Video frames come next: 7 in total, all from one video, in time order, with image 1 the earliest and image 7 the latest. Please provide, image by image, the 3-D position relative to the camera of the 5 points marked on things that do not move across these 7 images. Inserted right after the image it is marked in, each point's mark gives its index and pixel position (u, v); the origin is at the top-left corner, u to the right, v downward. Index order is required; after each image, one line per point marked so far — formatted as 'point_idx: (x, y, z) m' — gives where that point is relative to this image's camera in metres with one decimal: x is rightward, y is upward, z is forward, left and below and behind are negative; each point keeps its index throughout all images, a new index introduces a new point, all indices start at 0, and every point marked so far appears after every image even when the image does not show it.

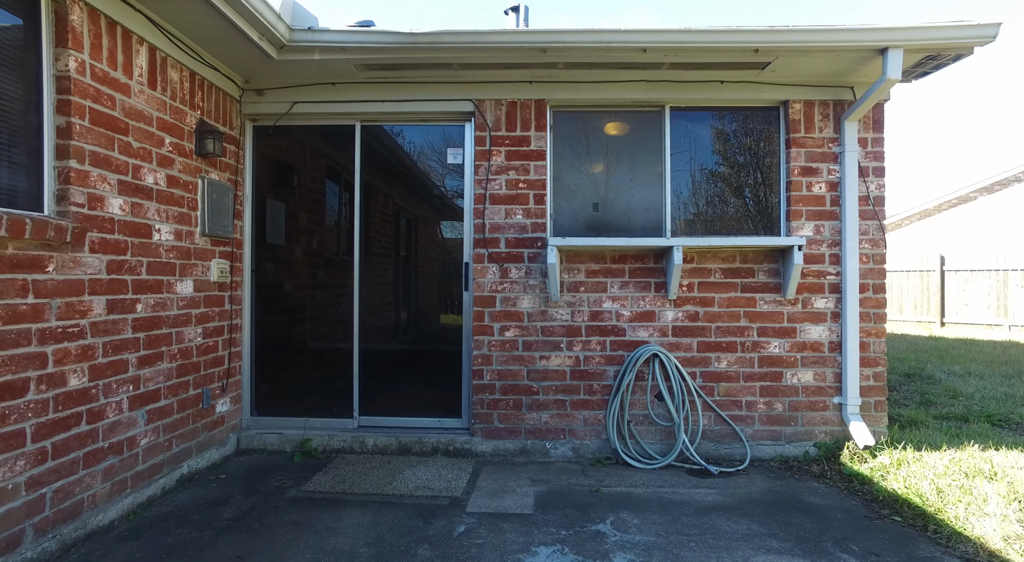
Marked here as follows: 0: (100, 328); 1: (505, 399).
0: (-1.8, -0.2, +2.7) m
1: (0.0, -0.7, +4.0) m
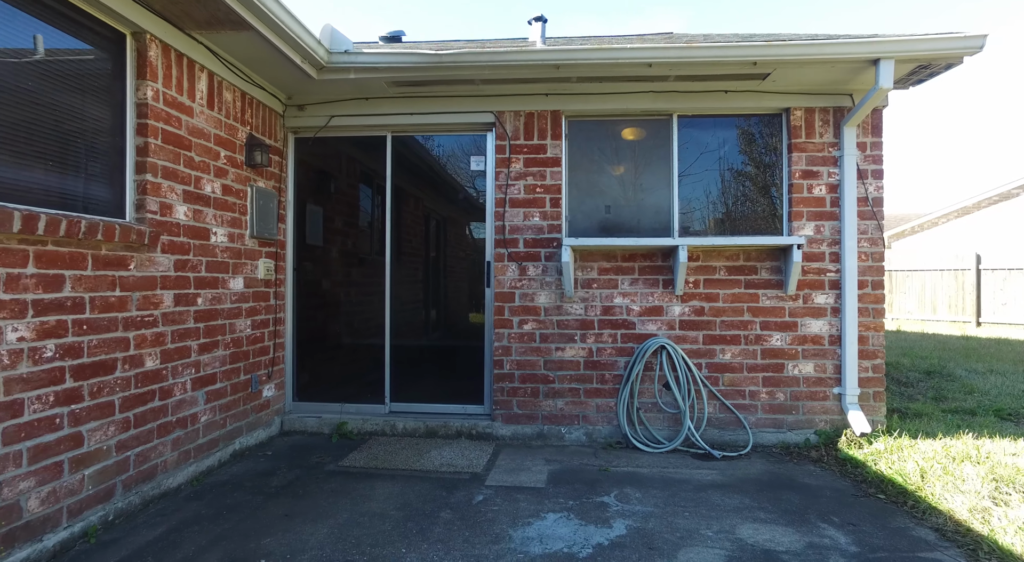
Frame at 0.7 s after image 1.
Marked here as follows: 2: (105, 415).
0: (-1.7, -0.2, +3.1) m
1: (+0.1, -0.7, +4.3) m
2: (-1.8, -0.6, +2.7) m
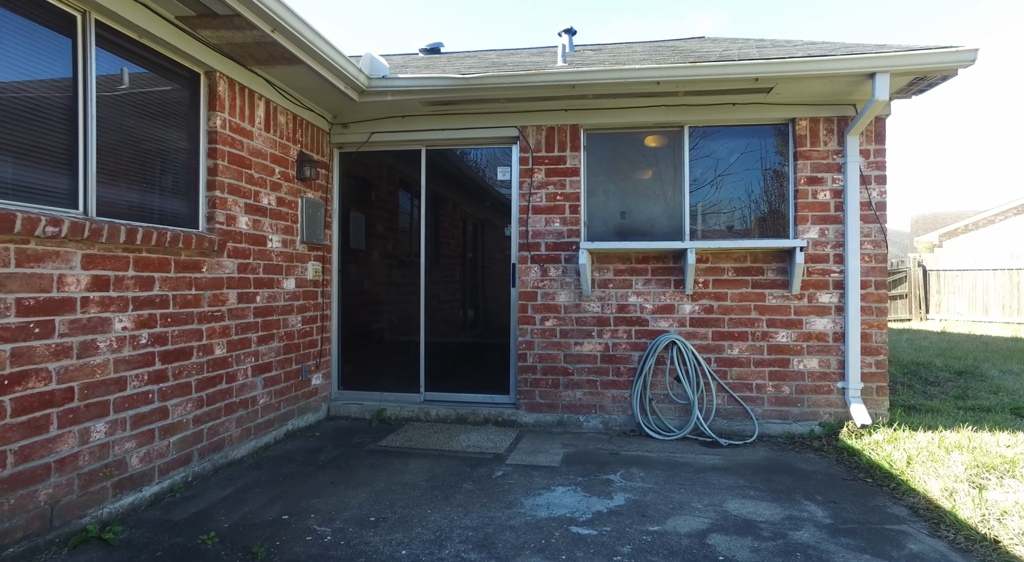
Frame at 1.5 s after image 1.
0: (-1.6, -0.2, +3.6) m
1: (+0.3, -0.7, +4.7) m
2: (-1.7, -0.6, +3.2) m
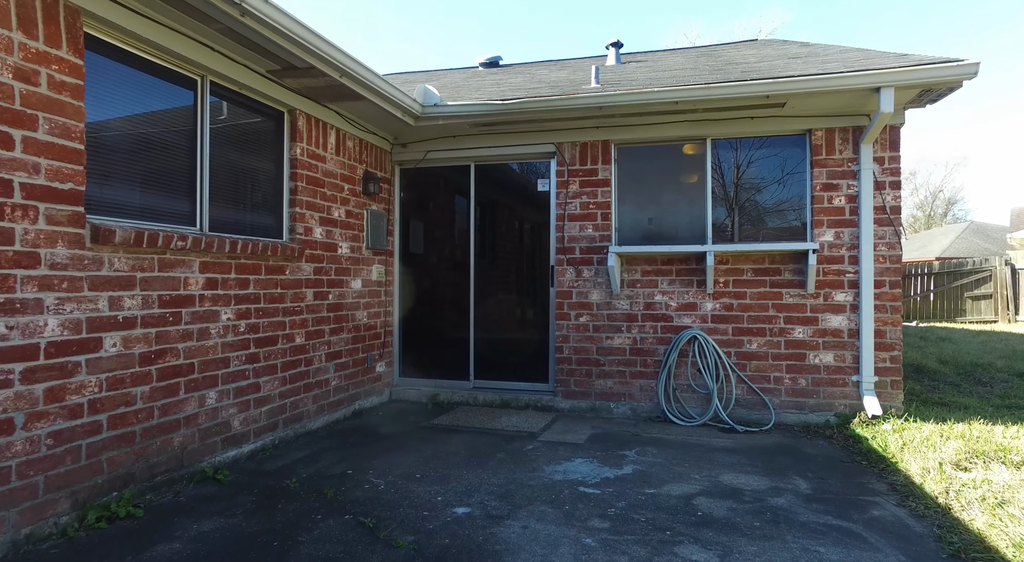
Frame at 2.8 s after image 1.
0: (-1.4, -0.2, +4.4) m
1: (+0.6, -0.7, +5.3) m
2: (-1.5, -0.6, +4.0) m
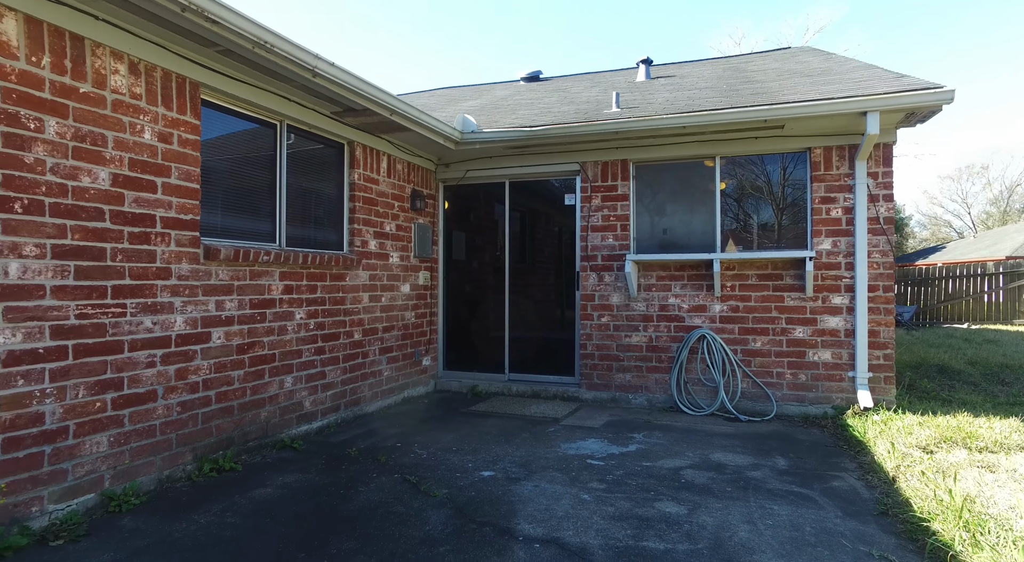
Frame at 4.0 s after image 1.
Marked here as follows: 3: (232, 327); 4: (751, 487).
0: (-1.2, -0.2, +5.2) m
1: (+0.8, -0.8, +5.9) m
2: (-1.4, -0.6, +4.8) m
3: (-1.7, -0.3, +3.8) m
4: (+1.3, -1.2, +3.5) m
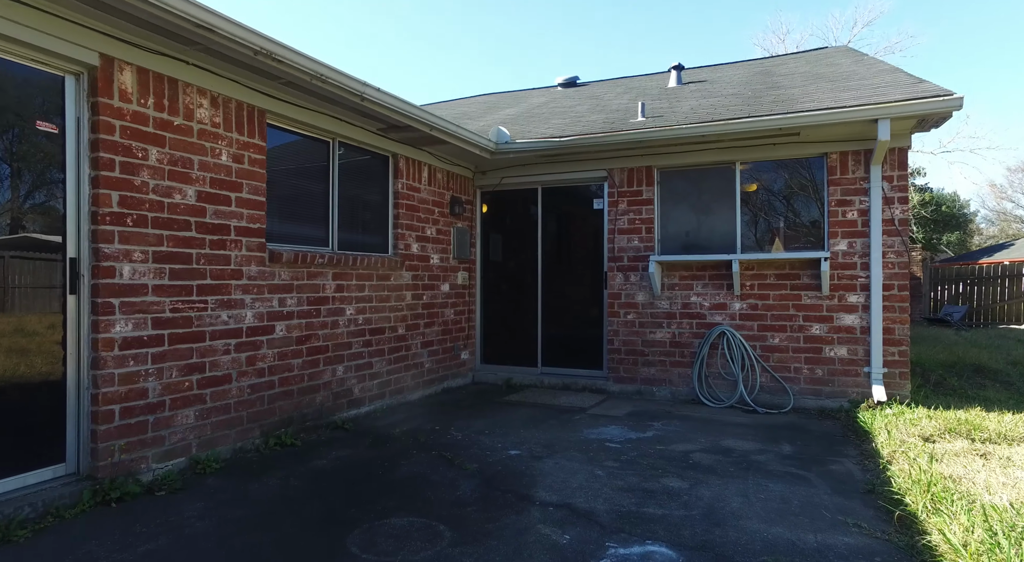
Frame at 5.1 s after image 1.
0: (-0.9, -0.2, +5.7) m
1: (+1.2, -0.8, +6.3) m
2: (-1.1, -0.6, +5.3) m
3: (-1.5, -0.3, +4.3) m
4: (+1.5, -1.2, +3.8) m
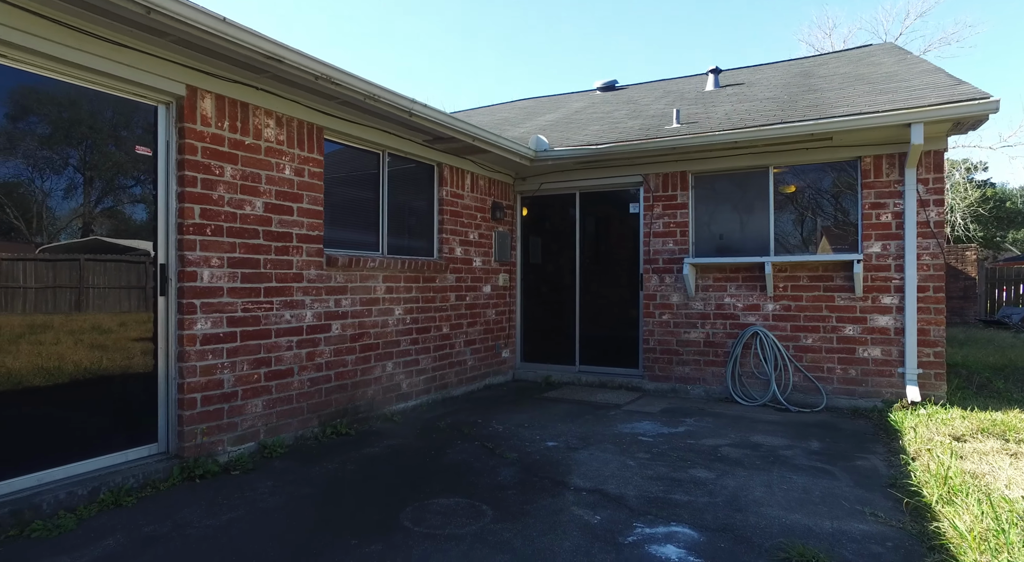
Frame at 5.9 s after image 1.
0: (-0.6, -0.3, +6.0) m
1: (+1.6, -0.8, +6.5) m
2: (-0.8, -0.6, +5.7) m
3: (-1.3, -0.3, +4.7) m
4: (+1.7, -1.2, +4.0) m
